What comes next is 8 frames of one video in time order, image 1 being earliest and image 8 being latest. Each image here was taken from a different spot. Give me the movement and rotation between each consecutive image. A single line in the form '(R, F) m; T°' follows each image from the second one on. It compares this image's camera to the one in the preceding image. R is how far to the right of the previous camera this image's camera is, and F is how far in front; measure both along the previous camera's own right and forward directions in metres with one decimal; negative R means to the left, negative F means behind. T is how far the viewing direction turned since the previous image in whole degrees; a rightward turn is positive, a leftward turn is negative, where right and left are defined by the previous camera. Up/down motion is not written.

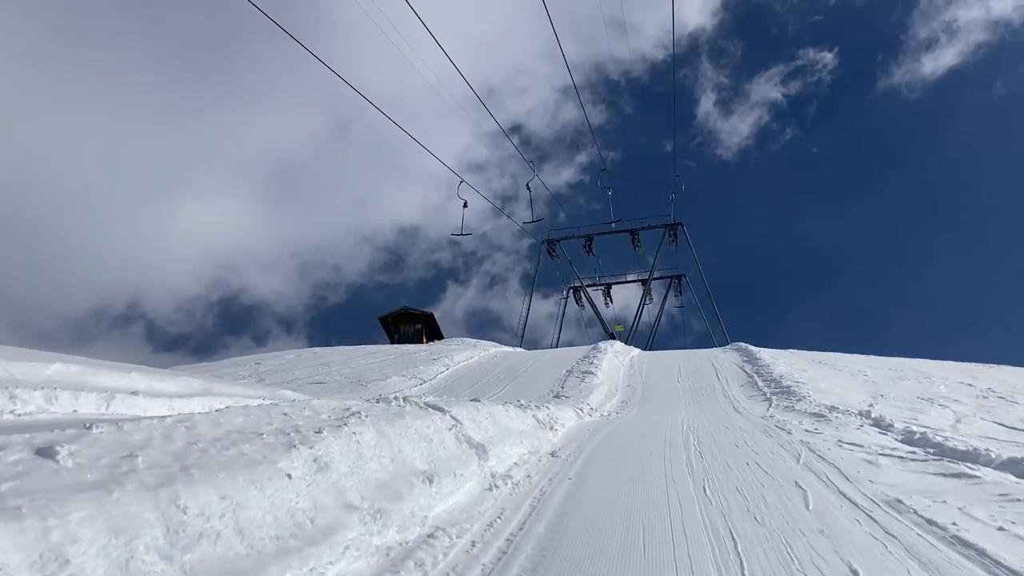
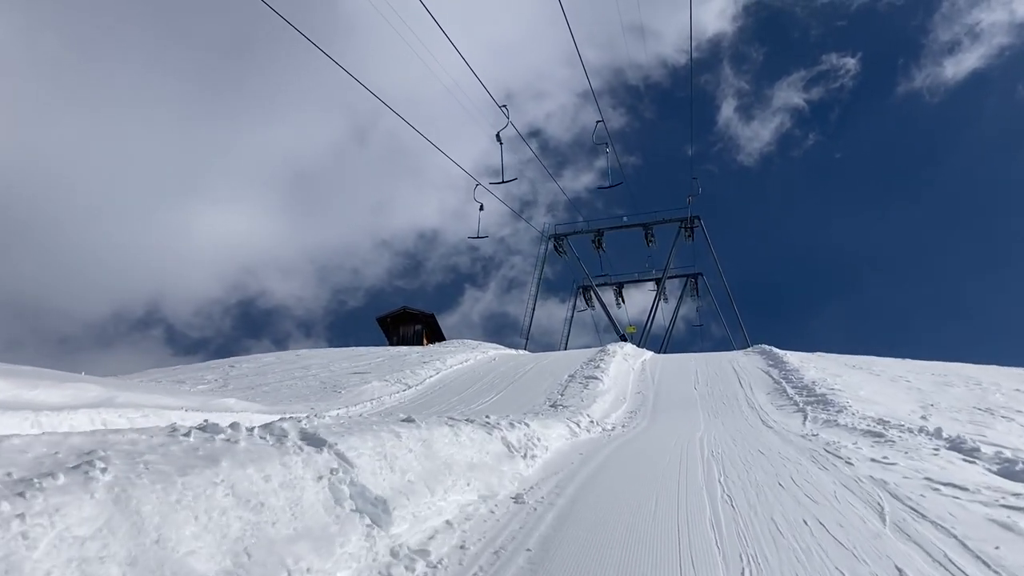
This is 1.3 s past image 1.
(+0.4, +2.3) m; -1°
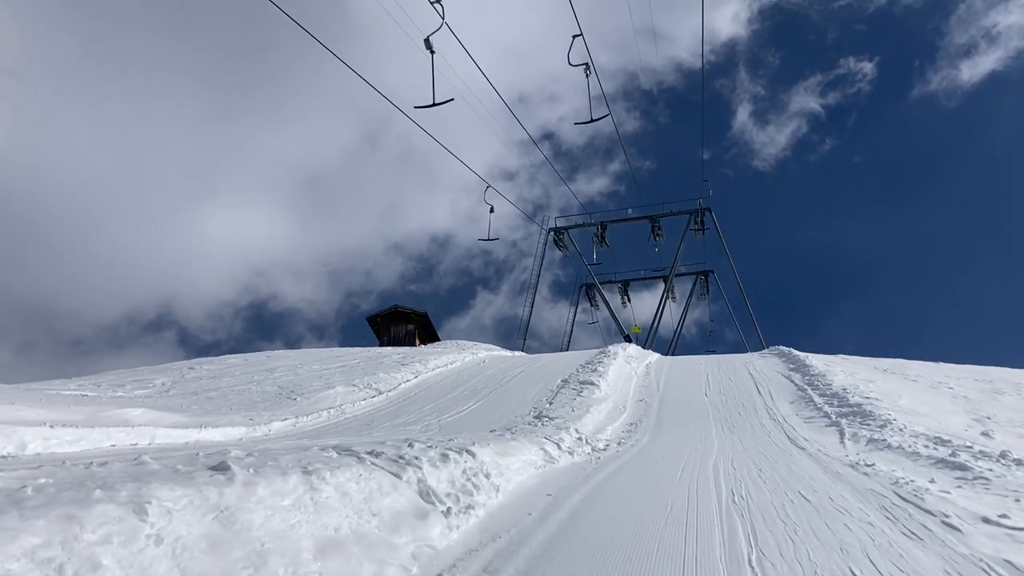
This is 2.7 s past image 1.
(+0.4, +2.3) m; -1°
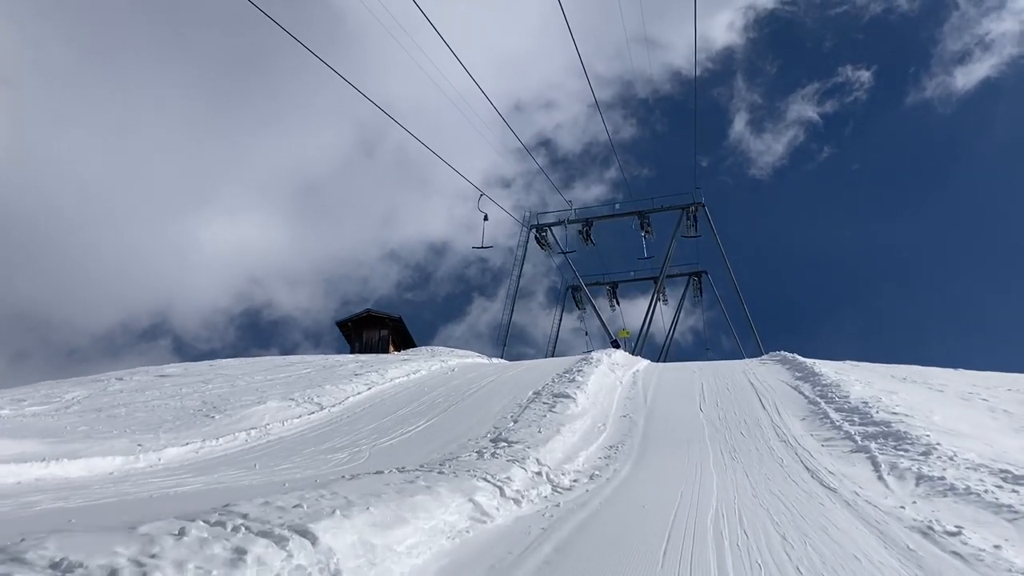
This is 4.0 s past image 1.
(+0.5, +2.3) m; 0°
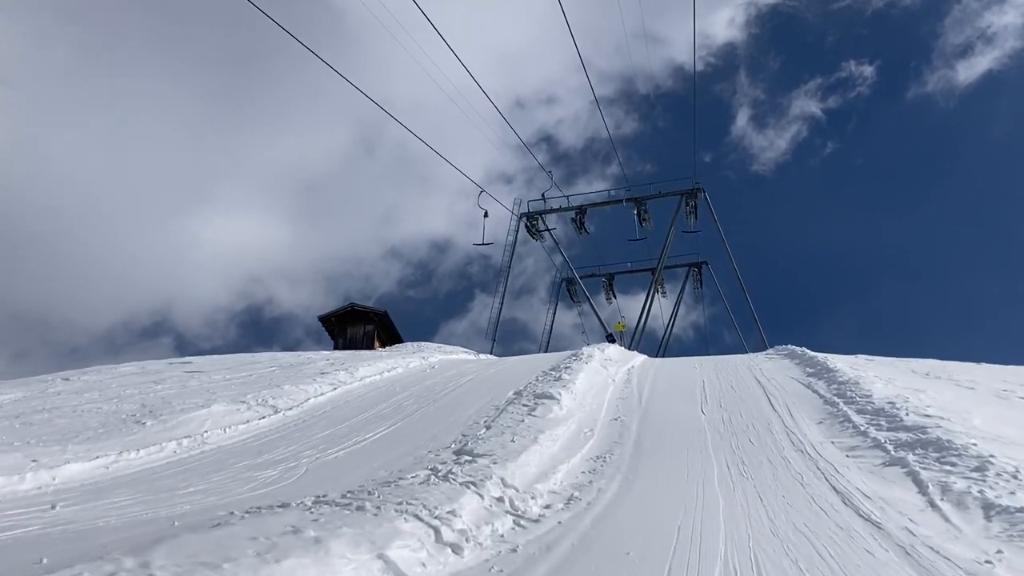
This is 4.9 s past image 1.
(+0.3, +1.6) m; 0°
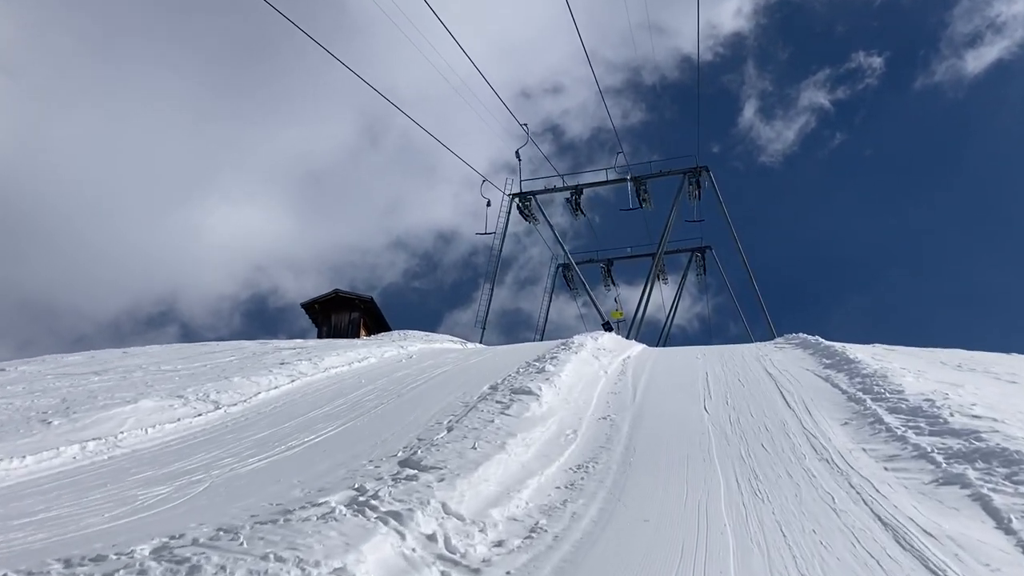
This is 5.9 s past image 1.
(+0.3, +1.6) m; 0°
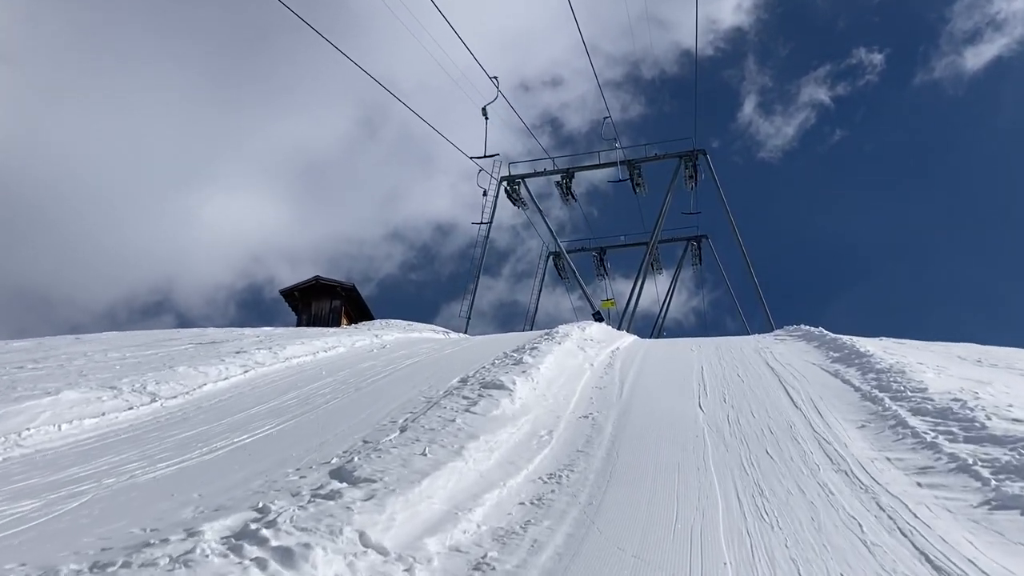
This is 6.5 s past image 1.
(+0.2, +1.2) m; 0°
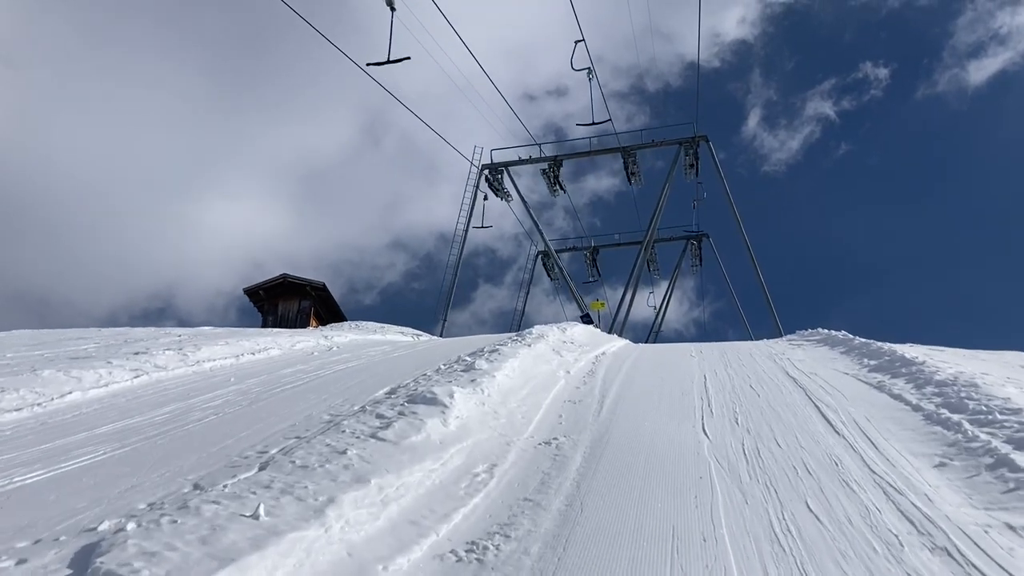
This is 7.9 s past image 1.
(+0.4, +2.4) m; 0°
